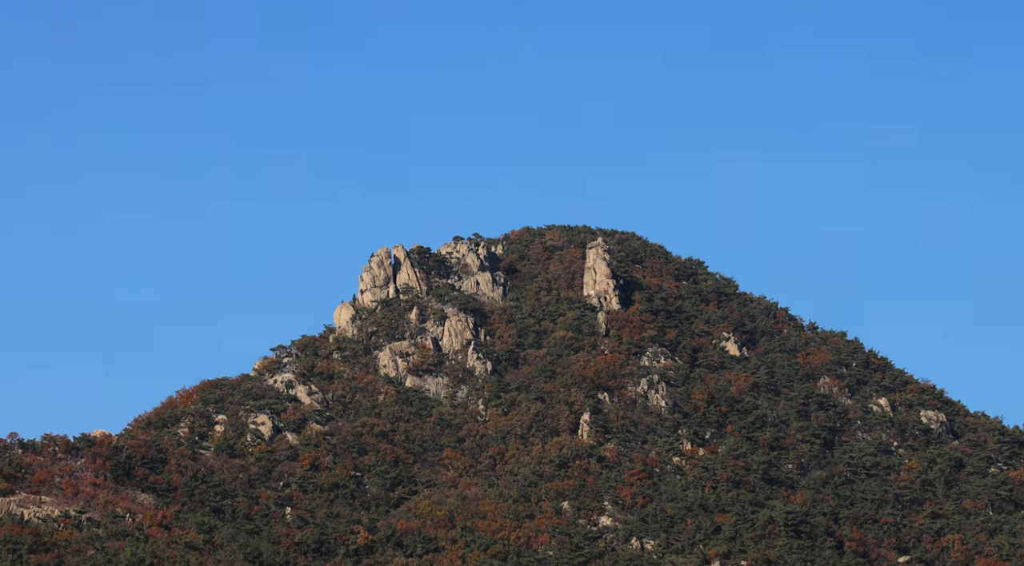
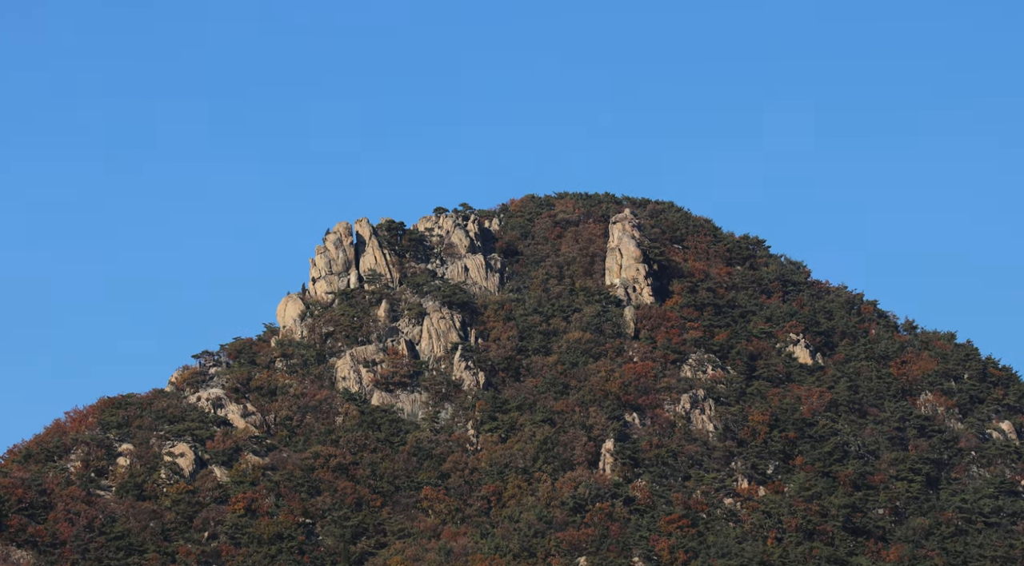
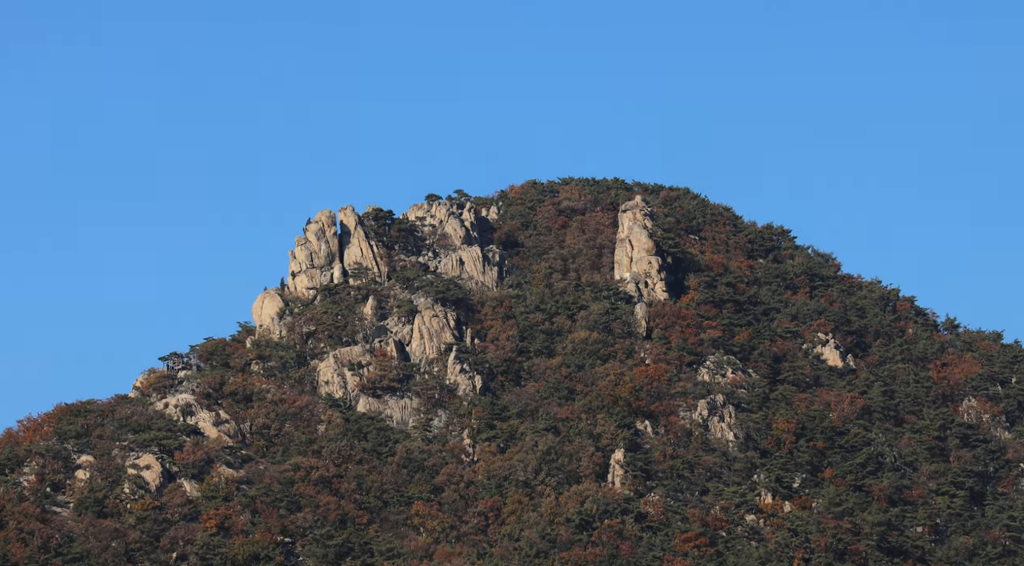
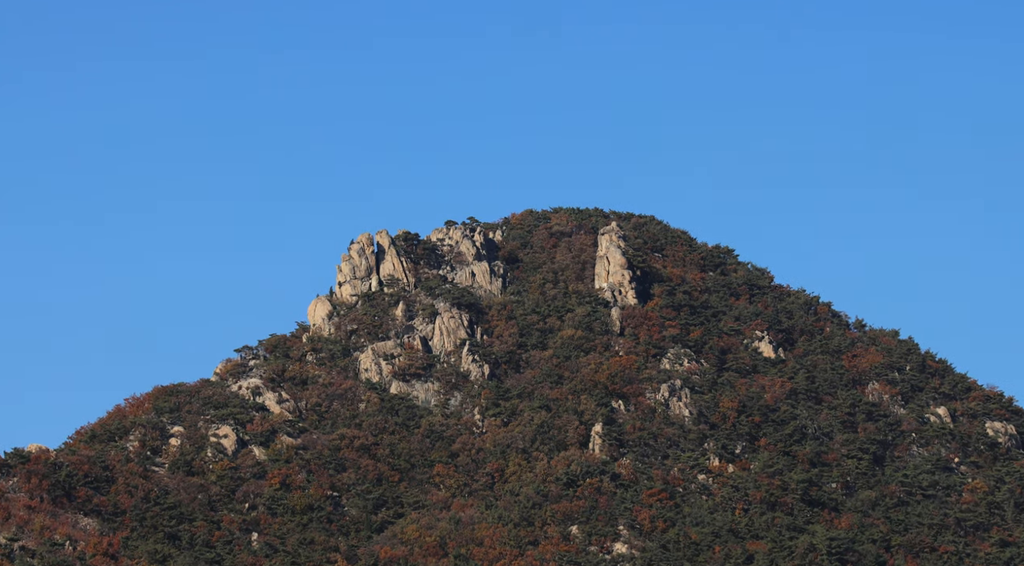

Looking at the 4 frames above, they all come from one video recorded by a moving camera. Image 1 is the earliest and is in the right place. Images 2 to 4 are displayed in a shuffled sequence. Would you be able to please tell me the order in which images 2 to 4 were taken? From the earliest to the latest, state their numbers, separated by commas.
4, 2, 3
